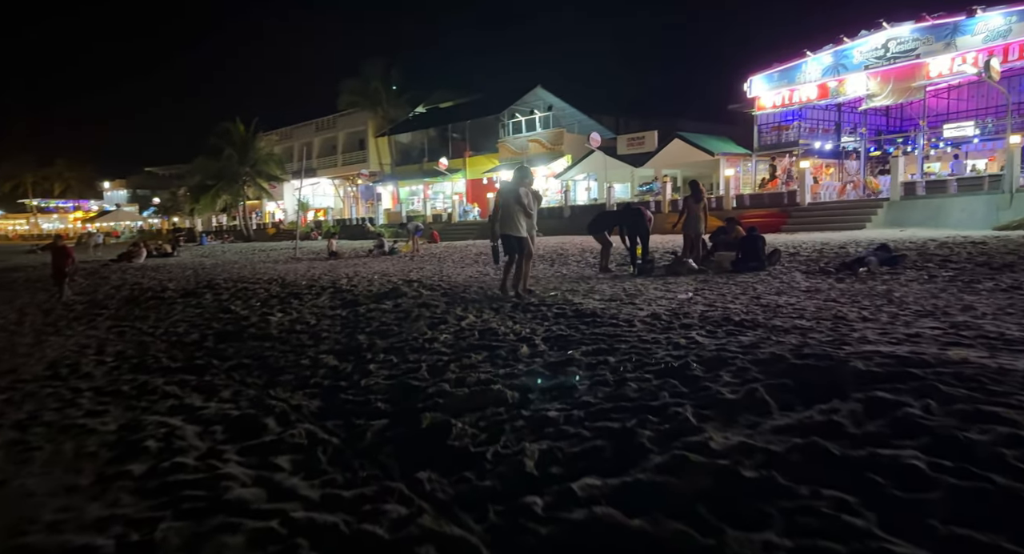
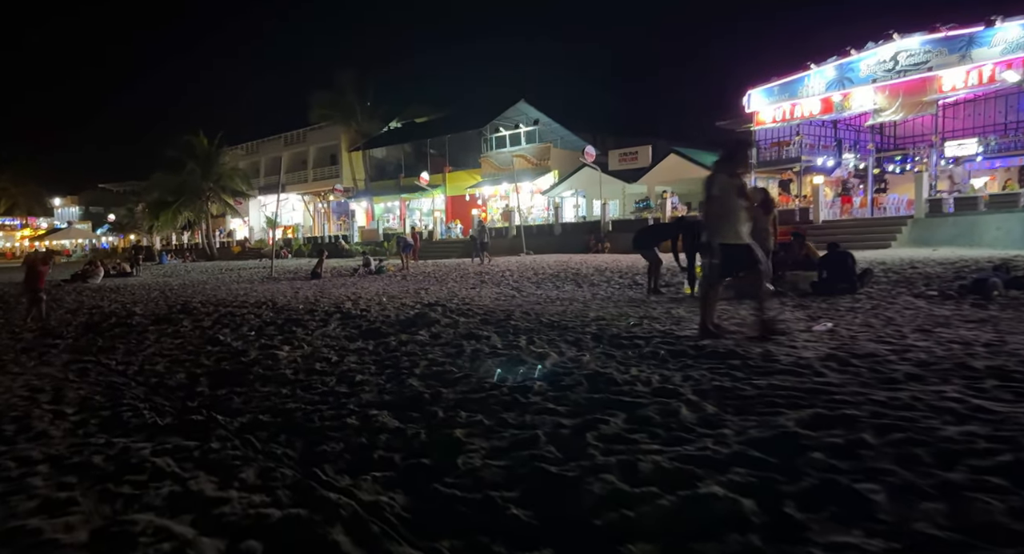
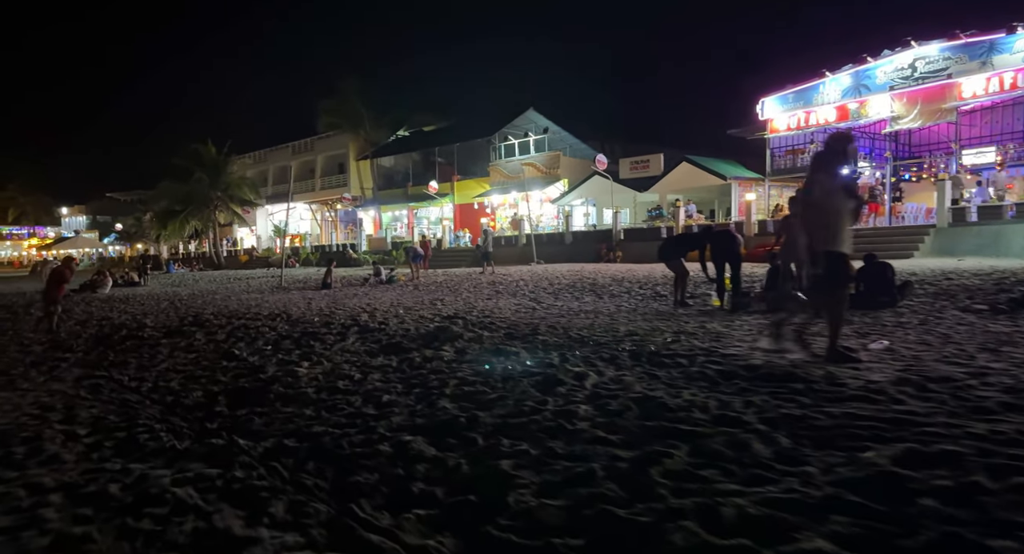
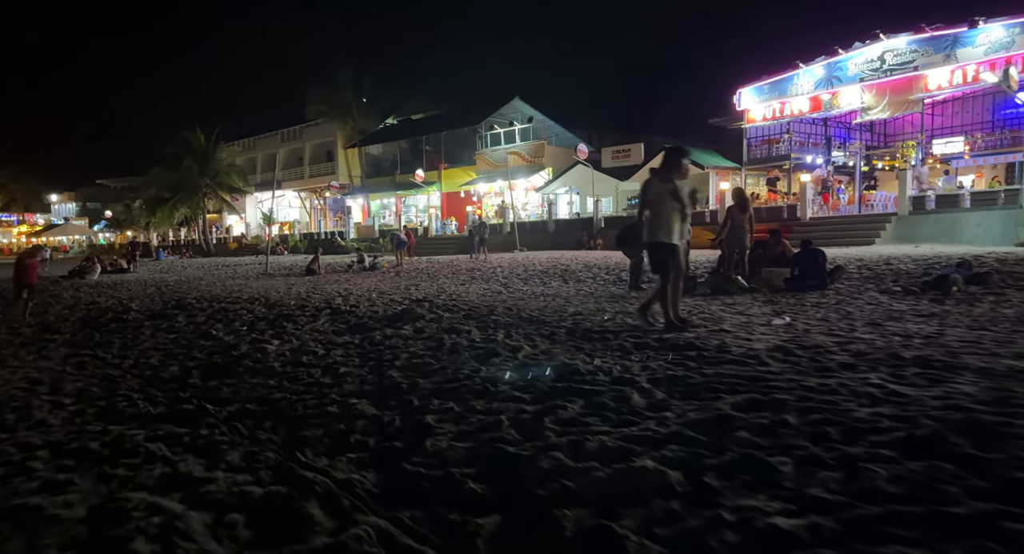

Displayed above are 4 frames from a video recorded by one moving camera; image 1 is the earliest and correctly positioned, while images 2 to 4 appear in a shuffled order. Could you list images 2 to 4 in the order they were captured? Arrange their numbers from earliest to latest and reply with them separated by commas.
4, 2, 3
